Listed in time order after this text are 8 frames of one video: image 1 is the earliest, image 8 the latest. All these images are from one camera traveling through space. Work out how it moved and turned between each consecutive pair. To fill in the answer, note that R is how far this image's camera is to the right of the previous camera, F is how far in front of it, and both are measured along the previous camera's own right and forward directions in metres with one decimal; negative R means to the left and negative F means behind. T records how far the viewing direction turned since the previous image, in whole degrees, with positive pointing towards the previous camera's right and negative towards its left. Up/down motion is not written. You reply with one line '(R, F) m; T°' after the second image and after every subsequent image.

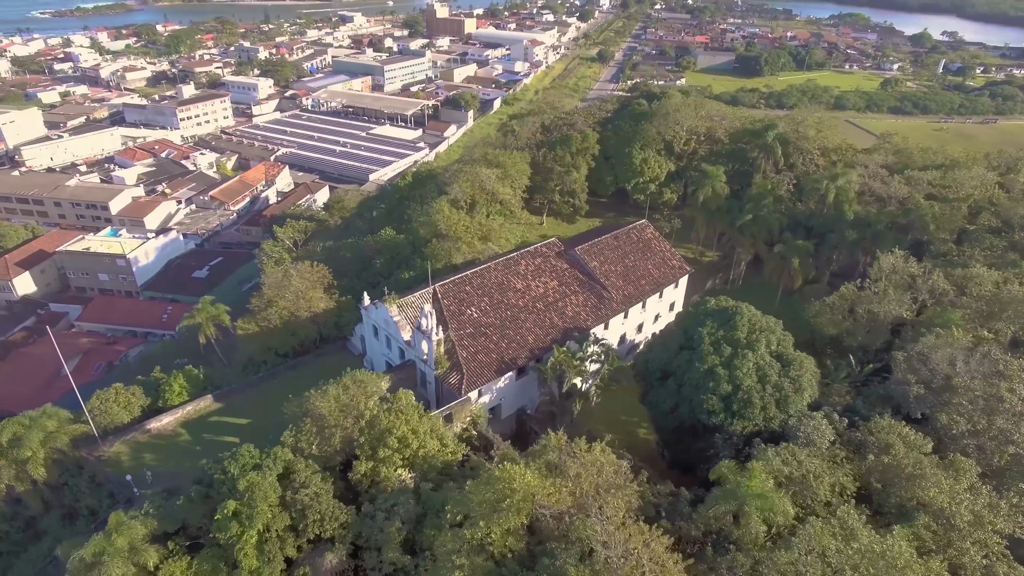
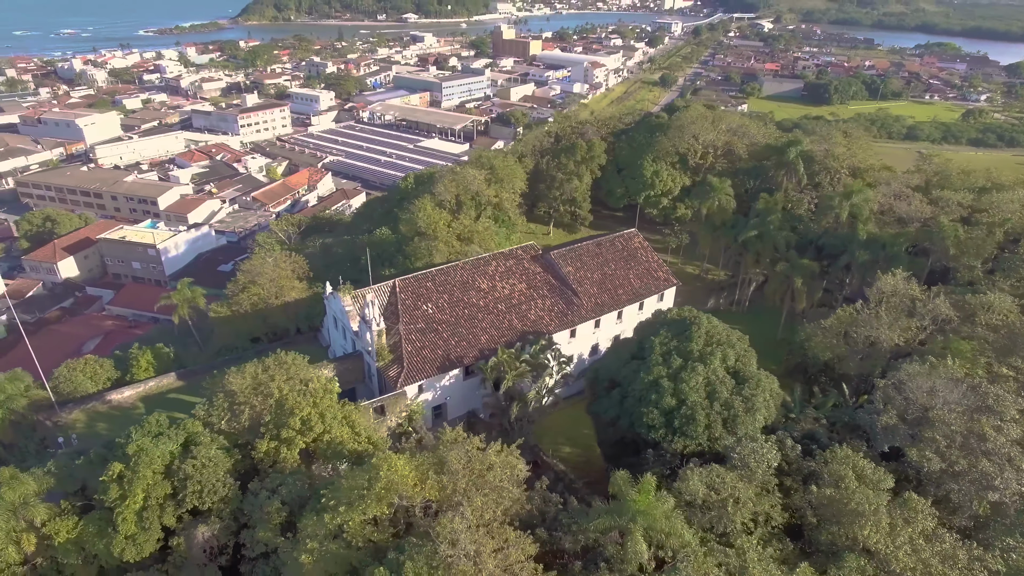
(+4.8, +1.2) m; -6°
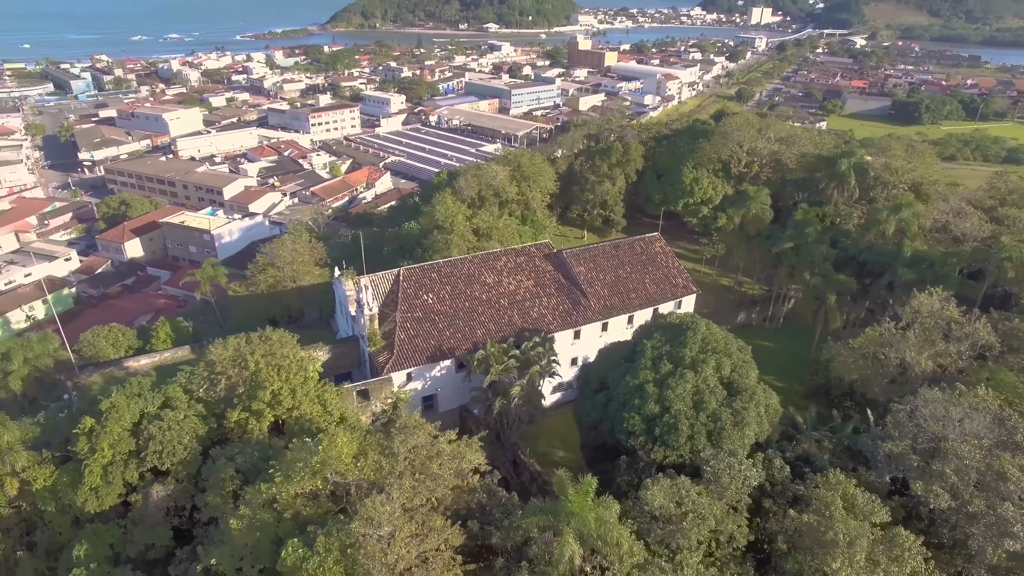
(+3.0, +0.7) m; -7°
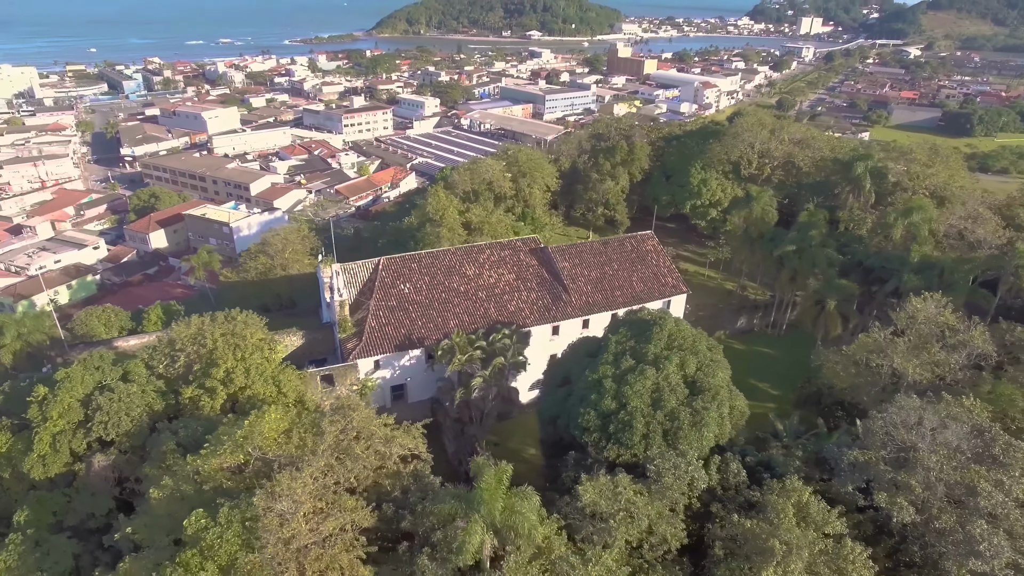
(+2.7, +0.6) m; -4°
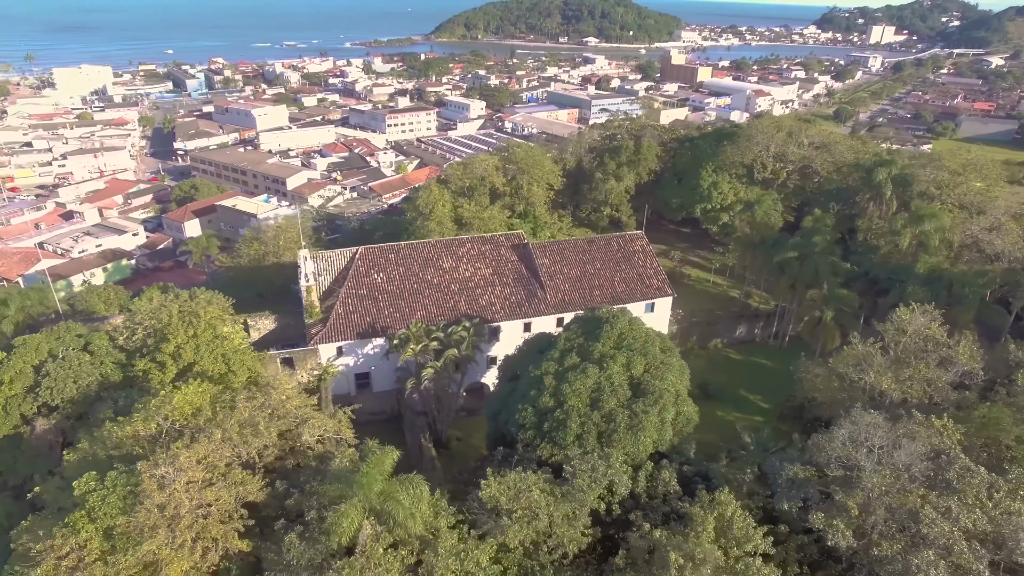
(+3.5, +0.6) m; -5°
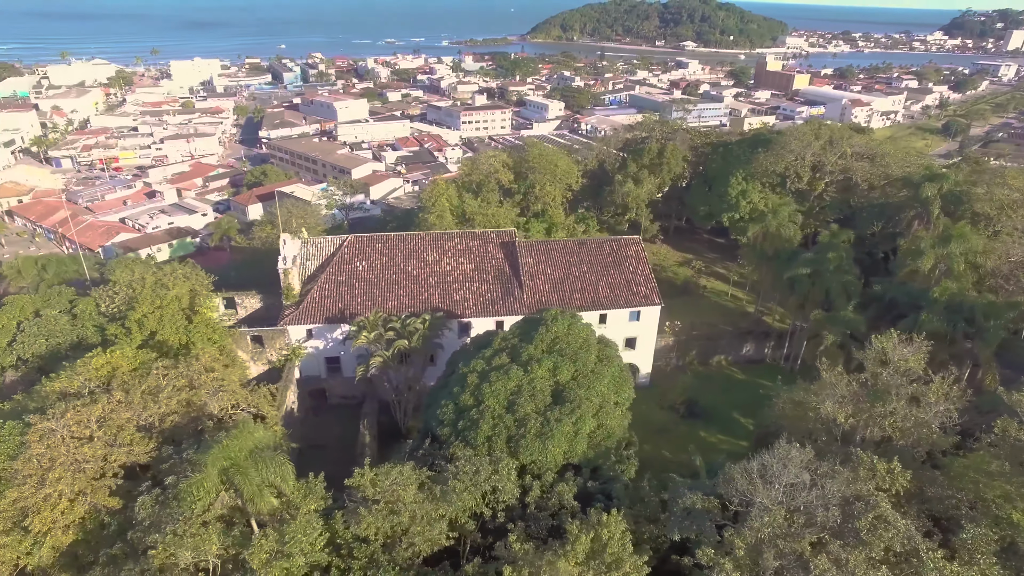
(+4.8, +0.8) m; -8°
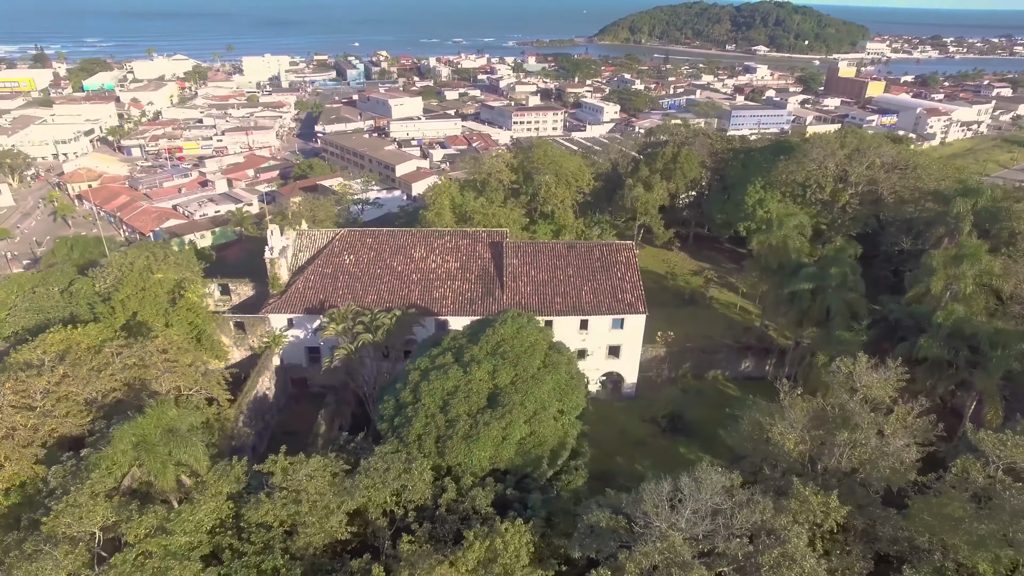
(+3.5, +0.5) m; -6°
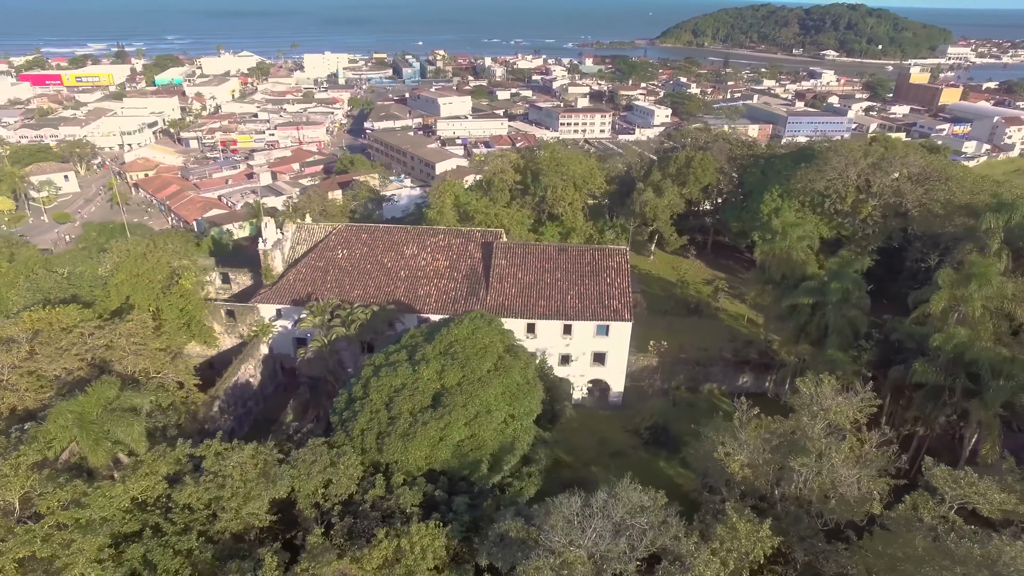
(+3.0, +0.4) m; -5°
